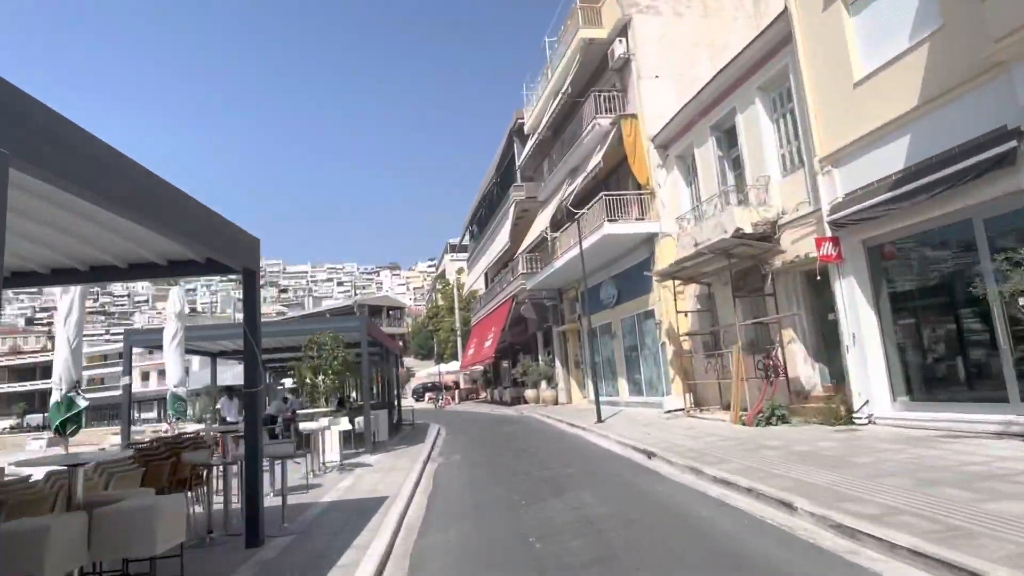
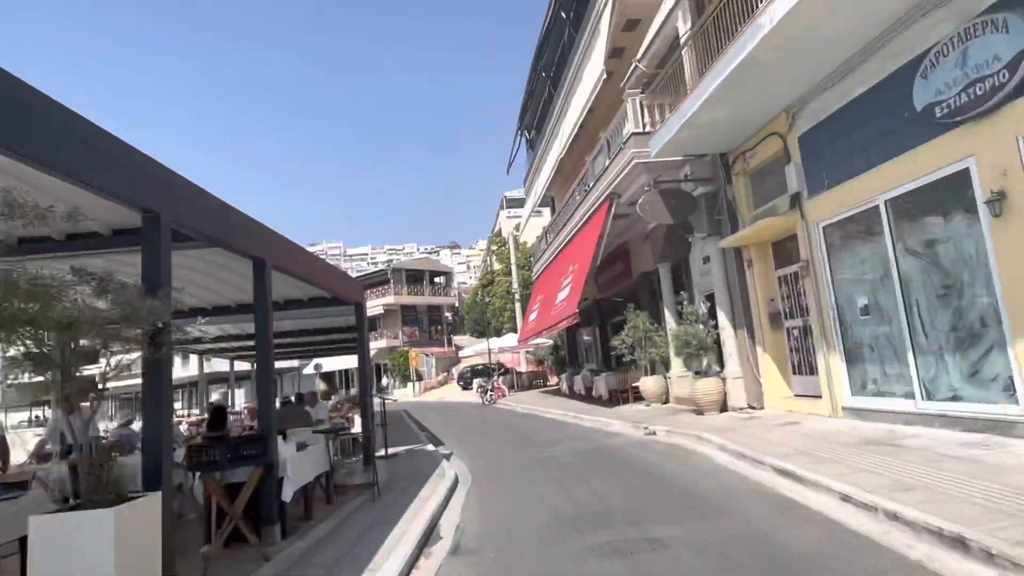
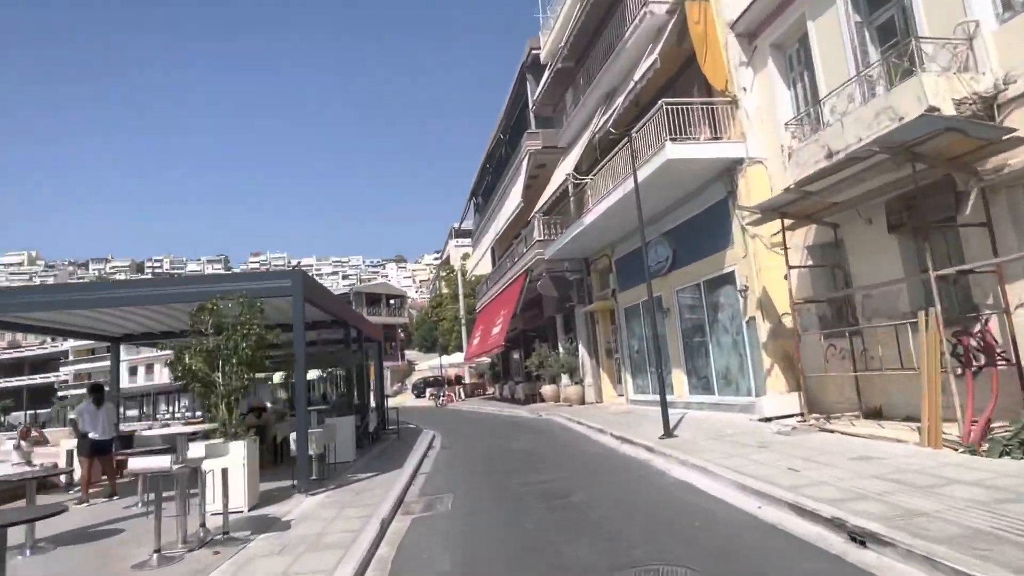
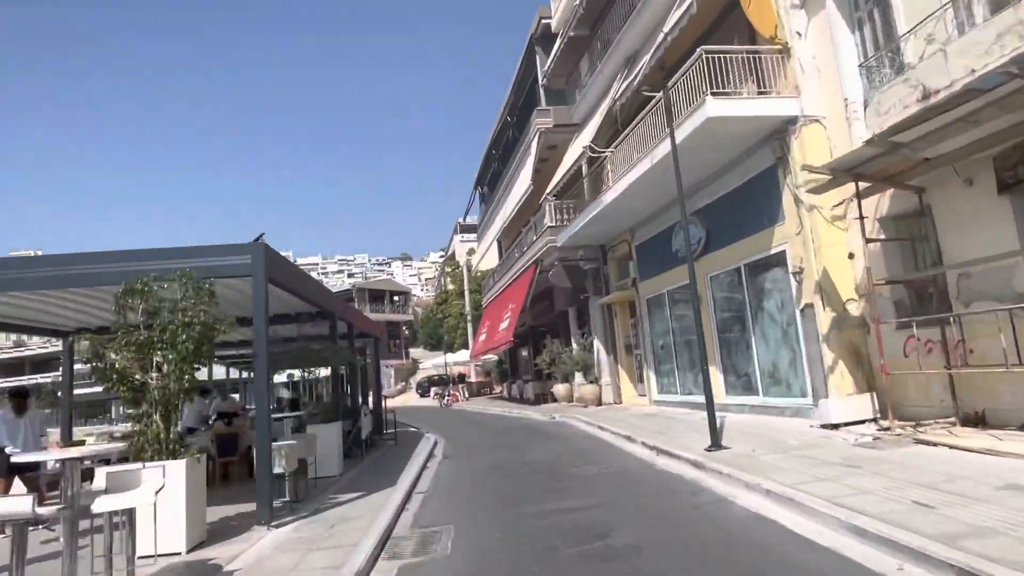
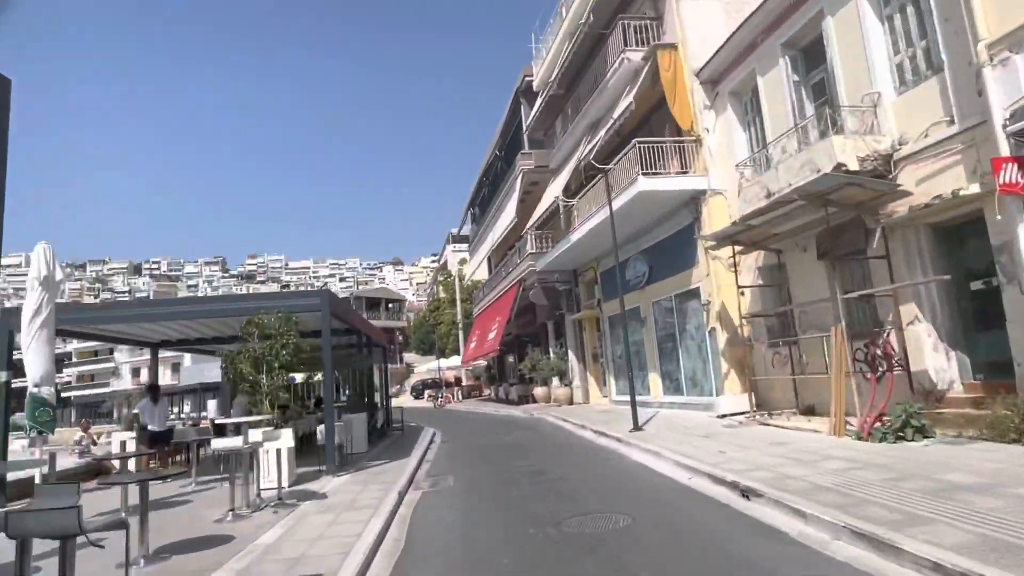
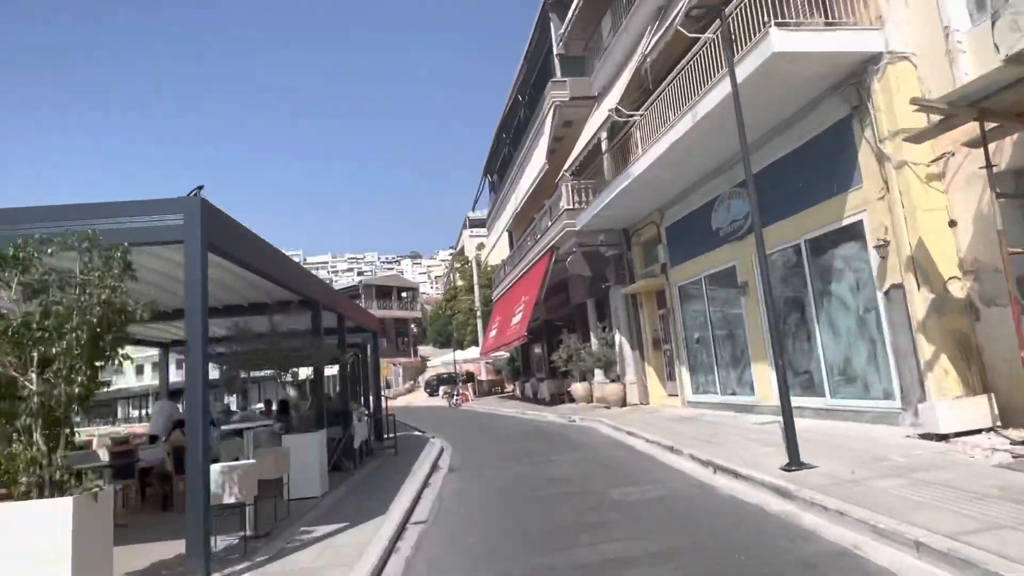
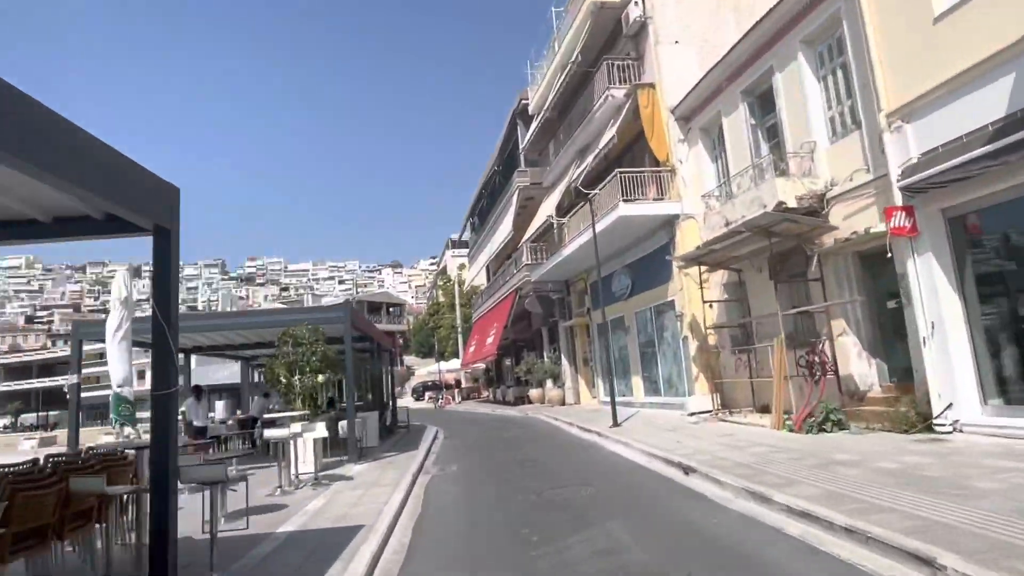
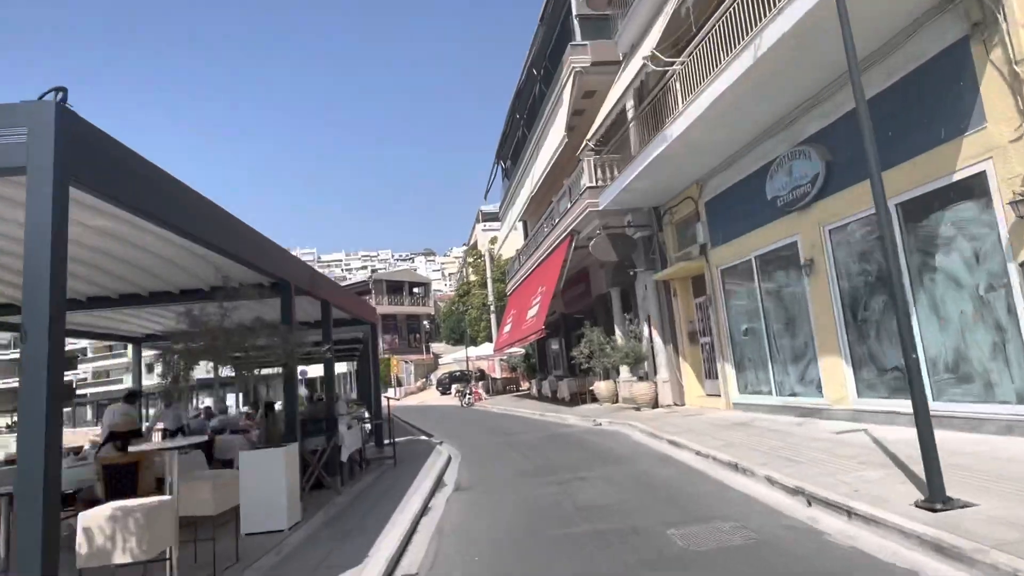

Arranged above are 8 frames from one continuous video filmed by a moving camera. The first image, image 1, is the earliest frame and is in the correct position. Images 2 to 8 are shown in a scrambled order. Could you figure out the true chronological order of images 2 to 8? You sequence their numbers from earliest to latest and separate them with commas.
7, 5, 3, 4, 6, 8, 2
